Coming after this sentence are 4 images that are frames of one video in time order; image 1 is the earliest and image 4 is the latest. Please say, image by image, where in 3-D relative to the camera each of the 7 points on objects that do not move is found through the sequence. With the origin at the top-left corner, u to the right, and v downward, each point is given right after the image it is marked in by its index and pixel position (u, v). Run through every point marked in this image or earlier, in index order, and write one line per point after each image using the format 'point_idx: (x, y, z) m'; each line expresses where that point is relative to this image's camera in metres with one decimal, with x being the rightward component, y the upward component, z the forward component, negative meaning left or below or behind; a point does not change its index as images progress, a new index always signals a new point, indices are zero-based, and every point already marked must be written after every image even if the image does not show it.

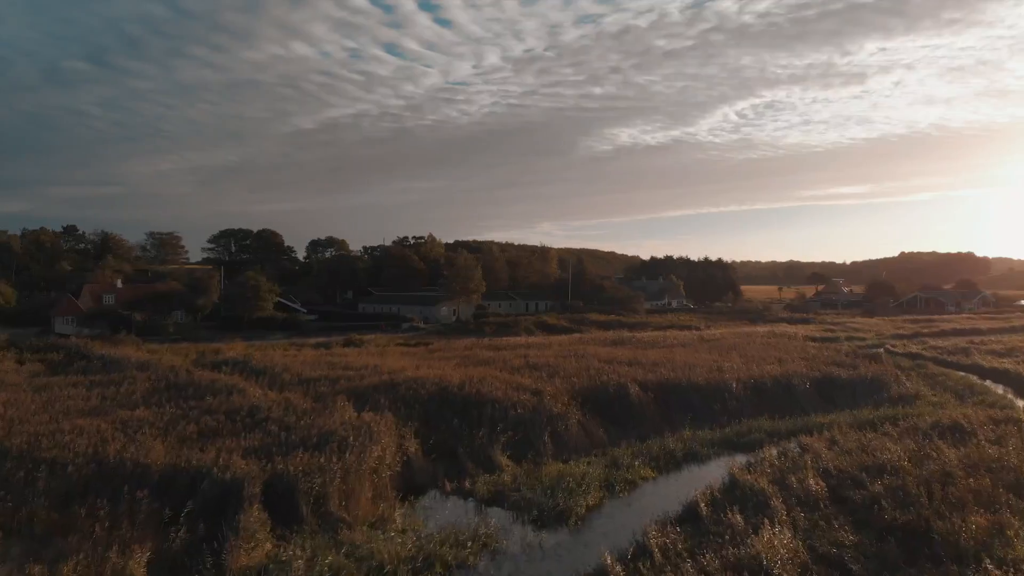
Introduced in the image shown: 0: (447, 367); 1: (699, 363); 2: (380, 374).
0: (-1.4, -1.8, +18.7) m
1: (+4.3, -1.7, +19.3) m
2: (-2.8, -1.8, +17.6) m
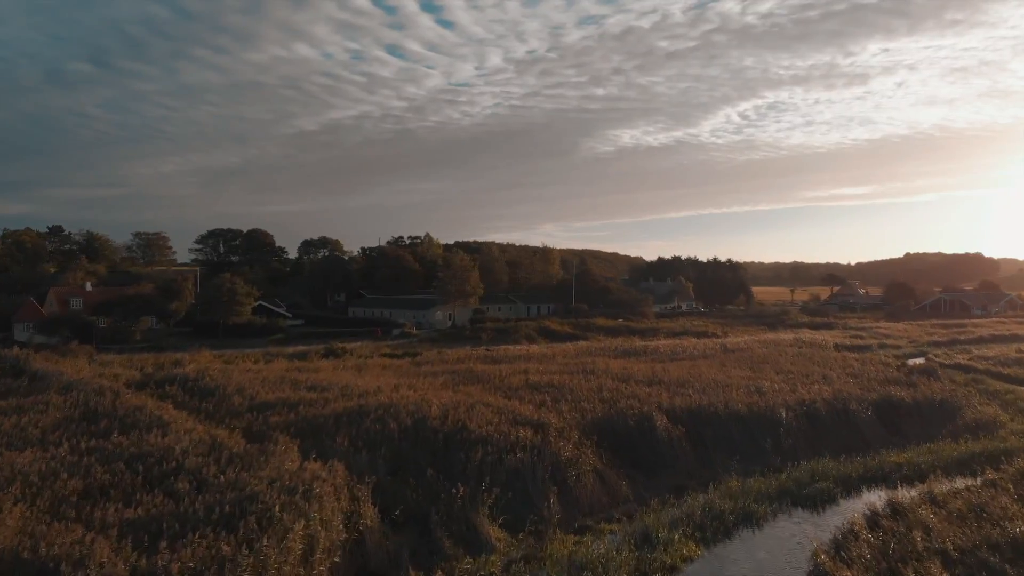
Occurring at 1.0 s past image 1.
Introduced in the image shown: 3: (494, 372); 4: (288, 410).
0: (-1.5, -1.9, +15.6) m
1: (+4.3, -1.8, +16.3) m
2: (-2.9, -1.9, +14.6) m
3: (-0.4, -1.8, +17.7) m
4: (-3.6, -2.0, +13.4) m
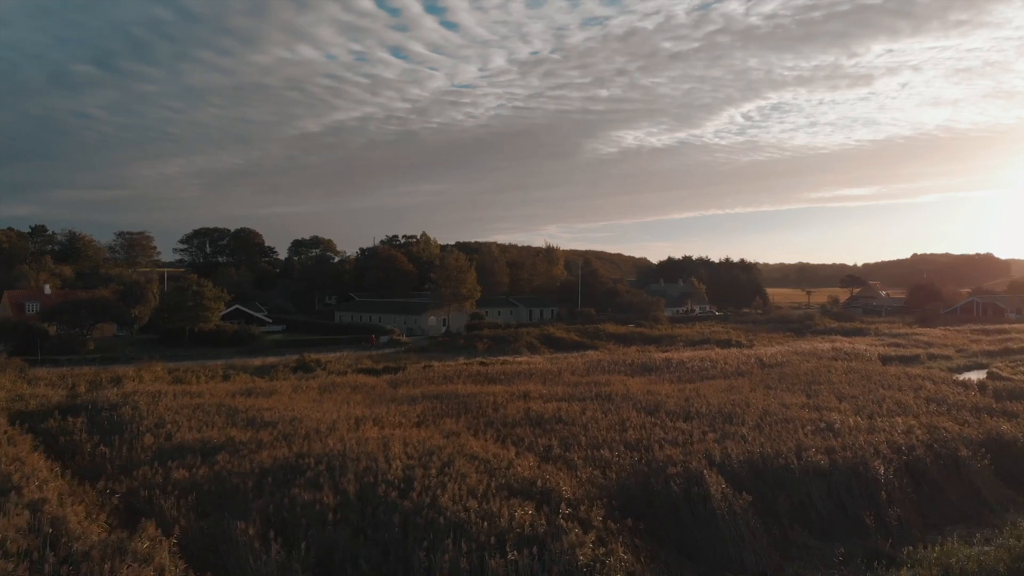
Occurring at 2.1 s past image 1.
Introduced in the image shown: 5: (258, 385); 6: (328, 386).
0: (-1.5, -1.9, +12.1) m
1: (+4.2, -1.9, +12.7) m
2: (-2.9, -2.0, +11.1) m
3: (-0.4, -1.9, +14.2) m
4: (-3.7, -2.0, +9.9) m
5: (-5.3, -2.0, +17.5) m
6: (-3.7, -2.0, +16.9) m
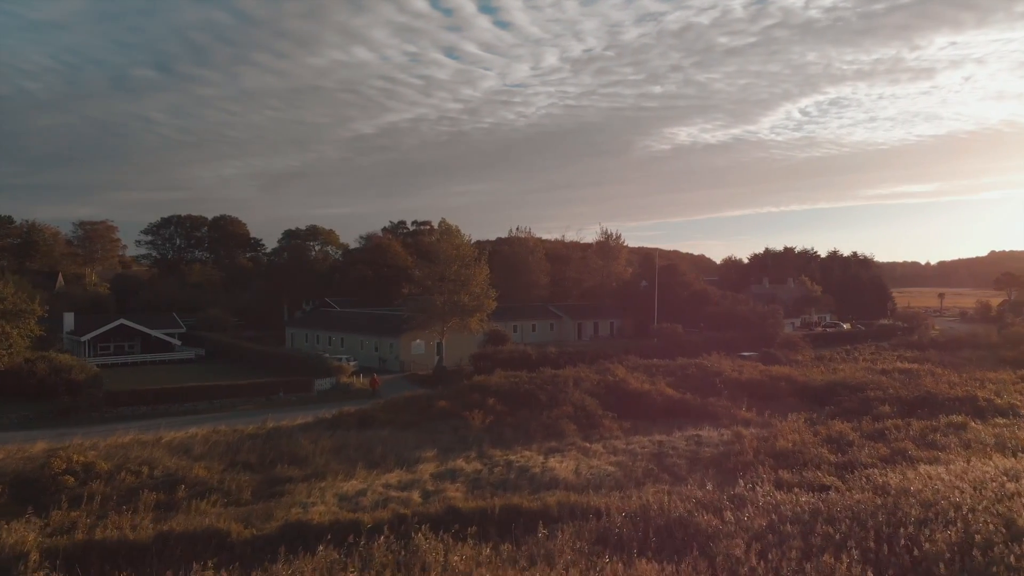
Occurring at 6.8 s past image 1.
0: (-1.9, -2.1, -1.5) m
1: (+3.9, -2.1, -1.3) m
2: (-3.4, -2.1, -2.4) m
3: (-0.7, -2.0, +0.5) m
4: (-4.2, -2.2, -3.6) m
5: (-5.3, -2.2, +4.1) m
6: (-3.8, -2.1, +3.4) m
